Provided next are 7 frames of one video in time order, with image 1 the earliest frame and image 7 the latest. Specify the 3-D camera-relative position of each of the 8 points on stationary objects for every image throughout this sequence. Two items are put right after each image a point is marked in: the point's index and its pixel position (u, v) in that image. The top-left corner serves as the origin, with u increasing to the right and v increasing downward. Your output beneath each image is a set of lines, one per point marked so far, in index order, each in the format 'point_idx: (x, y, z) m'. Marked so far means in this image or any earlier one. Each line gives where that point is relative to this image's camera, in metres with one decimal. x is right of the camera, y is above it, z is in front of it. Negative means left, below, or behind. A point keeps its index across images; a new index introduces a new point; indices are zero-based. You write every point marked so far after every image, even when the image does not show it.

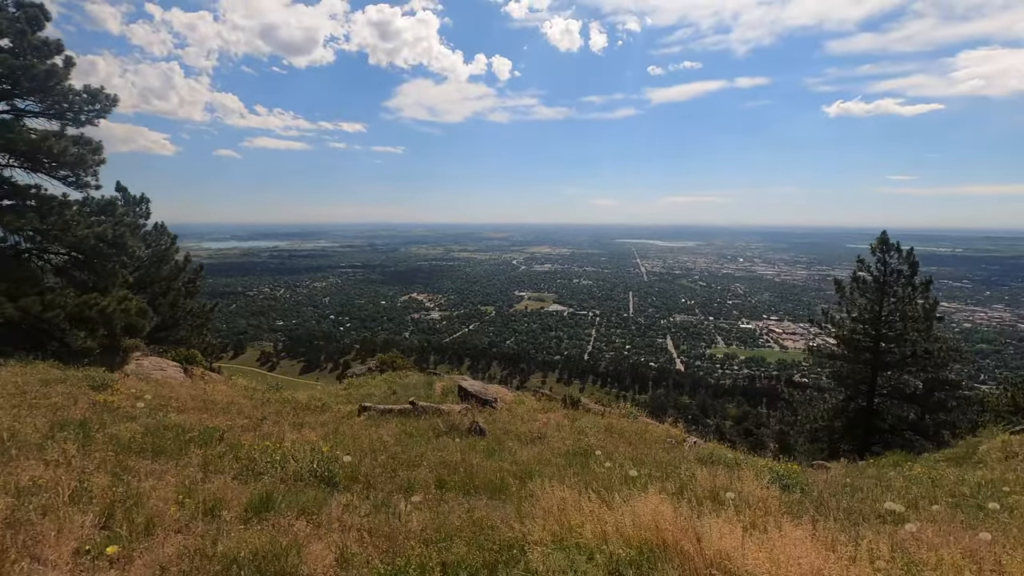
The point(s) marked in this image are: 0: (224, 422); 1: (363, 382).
0: (-3.4, -1.6, +6.6) m
1: (-3.1, -2.0, +11.6) m
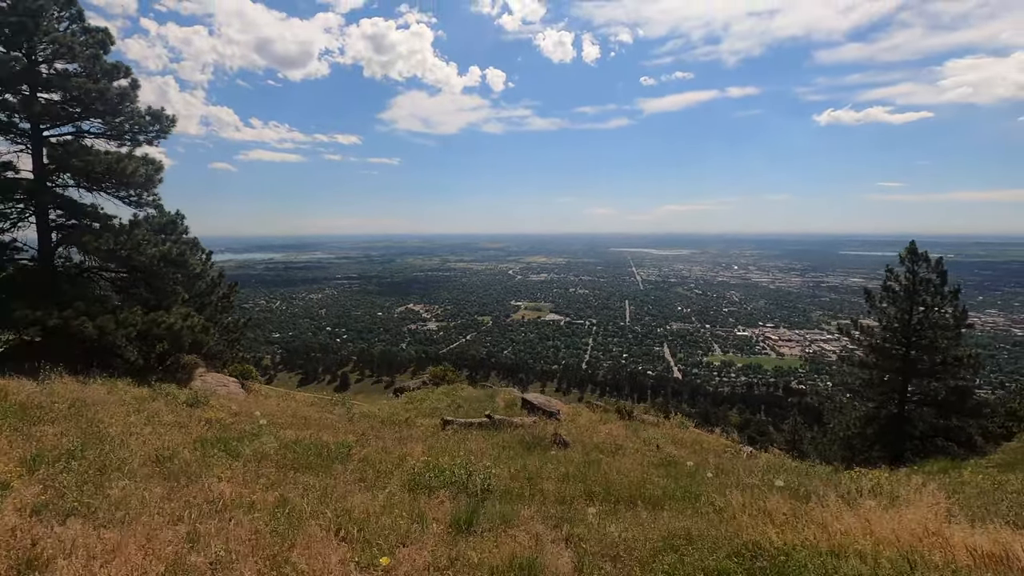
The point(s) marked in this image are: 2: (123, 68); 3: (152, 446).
0: (-2.1, -1.9, +6.8) m
1: (-1.9, -2.3, +11.8) m
2: (-7.8, +4.4, +10.9) m
3: (-3.4, -1.5, +5.2) m
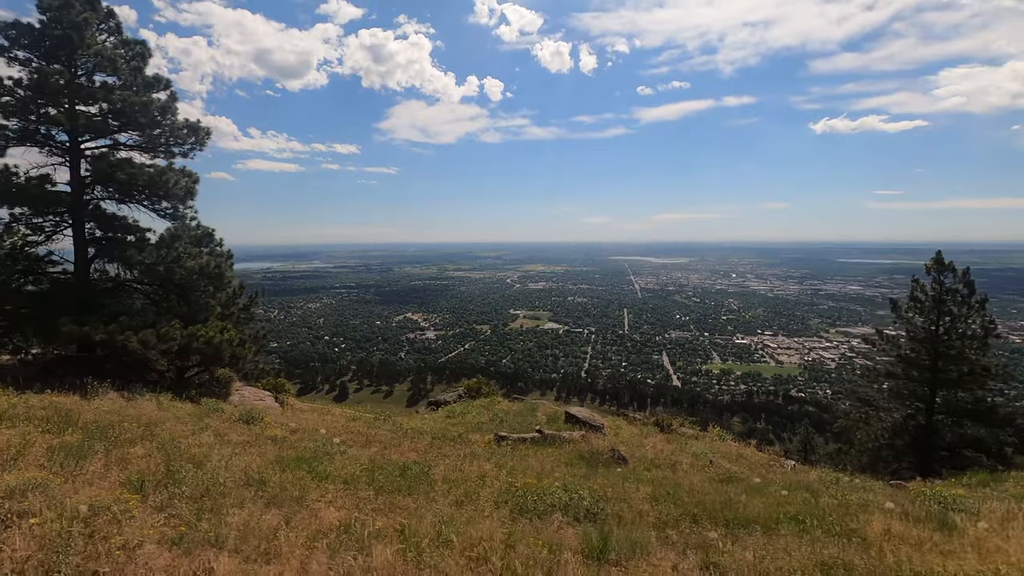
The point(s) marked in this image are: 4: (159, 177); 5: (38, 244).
0: (-1.3, -2.0, +6.7) m
1: (-1.1, -2.6, +11.7) m
2: (-6.9, +4.1, +10.9) m
3: (-2.5, -1.7, +5.1) m
4: (-6.8, +2.2, +10.6) m
5: (-10.0, +0.9, +11.5) m
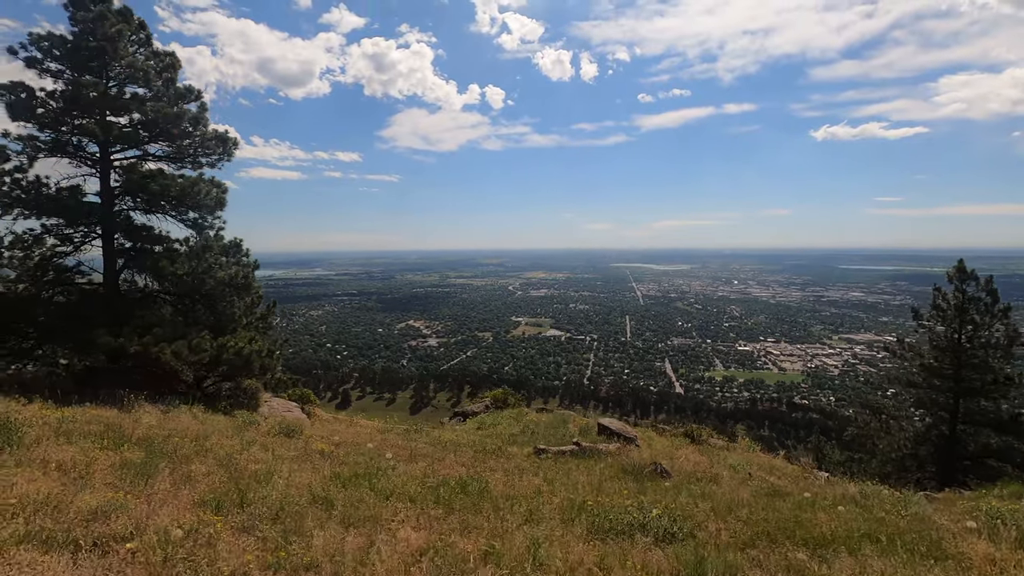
0: (-0.7, -2.2, +6.6) m
1: (-0.4, -2.8, +11.6) m
2: (-6.3, +3.9, +10.9) m
3: (-1.9, -1.8, +5.0) m
4: (-6.2, +1.9, +10.6) m
5: (-9.4, +0.7, +11.5) m
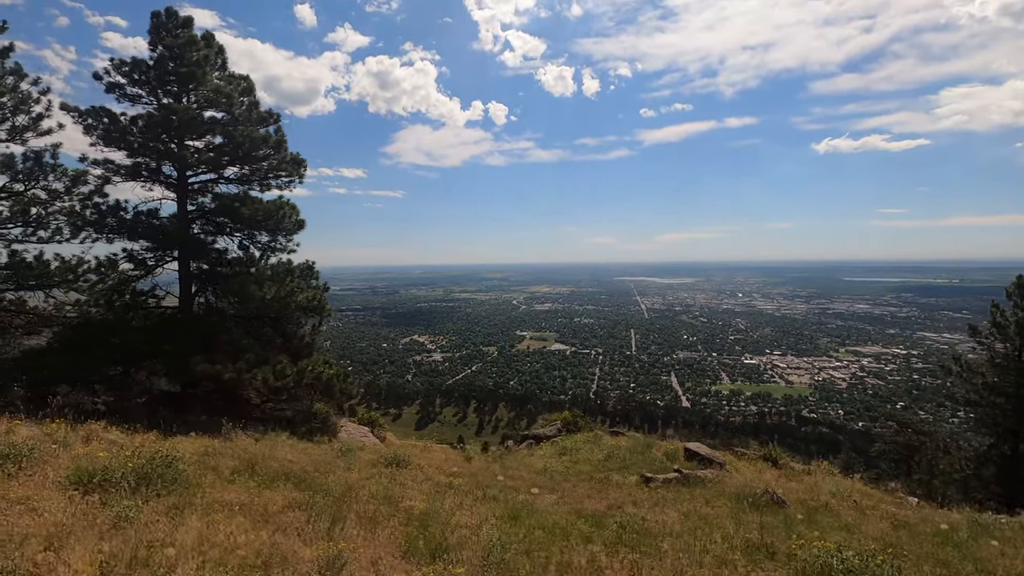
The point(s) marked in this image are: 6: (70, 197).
0: (+0.9, -2.5, +6.4) m
1: (+1.2, -3.2, +11.3) m
2: (-4.7, +3.5, +10.9) m
3: (-0.3, -2.1, +4.8) m
4: (-4.6, +1.5, +10.5) m
5: (-7.7, +0.2, +11.4) m
6: (-9.0, +1.9, +11.1) m
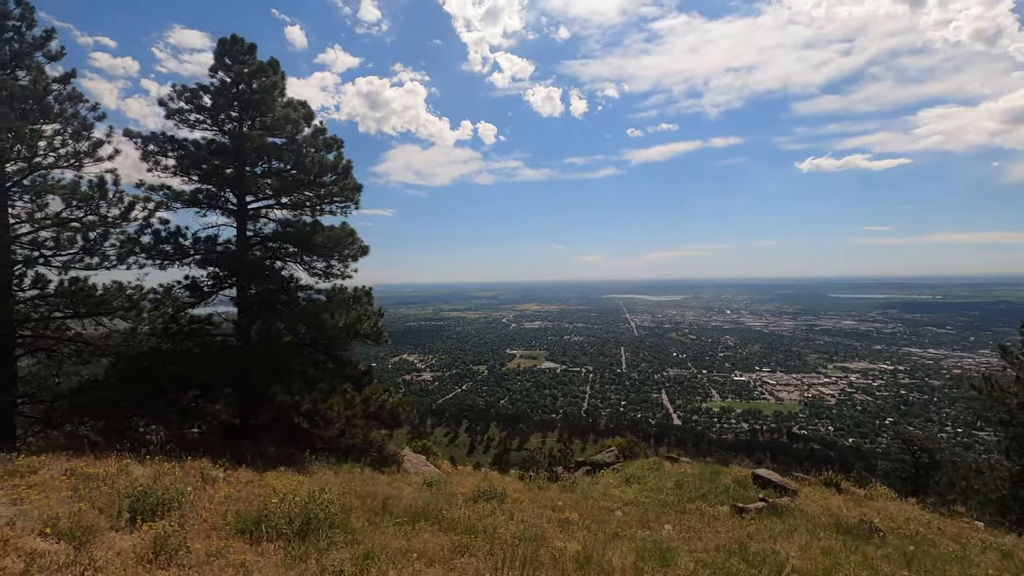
0: (+2.3, -2.9, +6.2) m
1: (+2.5, -3.7, +11.2) m
2: (-3.5, +2.9, +10.8) m
3: (+1.1, -2.4, +4.7) m
4: (-3.3, +1.0, +10.4) m
5: (-6.5, -0.4, +11.2) m
6: (-7.7, +1.3, +10.9) m
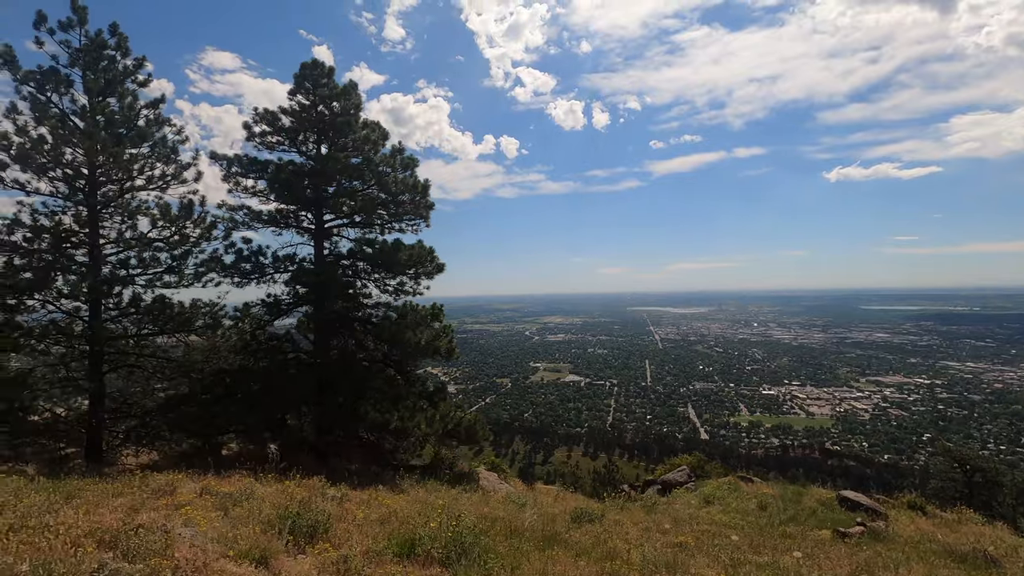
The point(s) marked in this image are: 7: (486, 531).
0: (+3.6, -3.1, +6.0) m
1: (+4.0, -4.1, +11.0) m
2: (-2.0, +2.6, +11.0) m
3: (+2.3, -2.6, +4.5) m
4: (-1.8, +0.6, +10.5) m
5: (-5.0, -0.7, +11.4) m
6: (-6.3, +0.9, +11.2) m
7: (-0.3, -2.3, +5.1) m
